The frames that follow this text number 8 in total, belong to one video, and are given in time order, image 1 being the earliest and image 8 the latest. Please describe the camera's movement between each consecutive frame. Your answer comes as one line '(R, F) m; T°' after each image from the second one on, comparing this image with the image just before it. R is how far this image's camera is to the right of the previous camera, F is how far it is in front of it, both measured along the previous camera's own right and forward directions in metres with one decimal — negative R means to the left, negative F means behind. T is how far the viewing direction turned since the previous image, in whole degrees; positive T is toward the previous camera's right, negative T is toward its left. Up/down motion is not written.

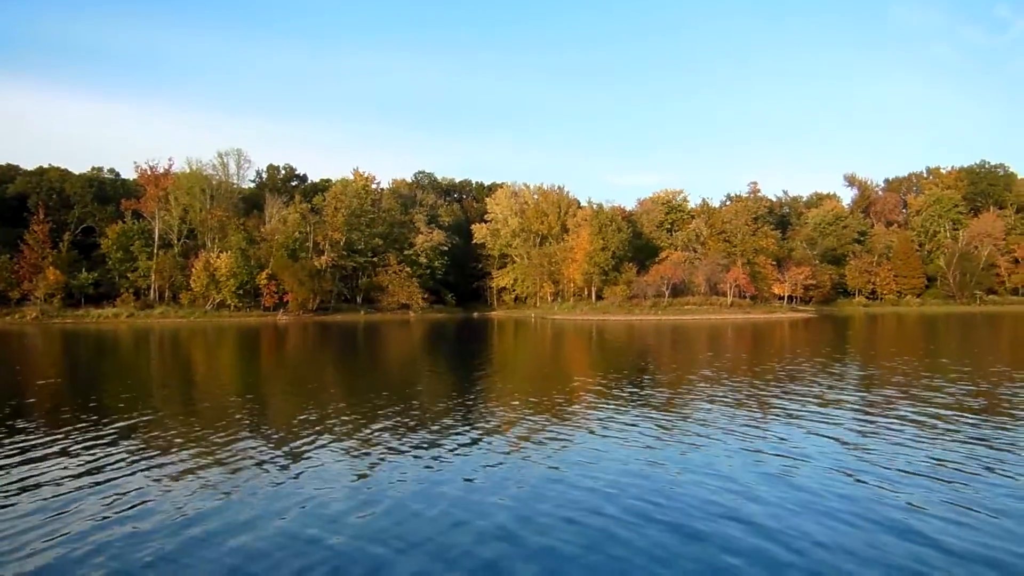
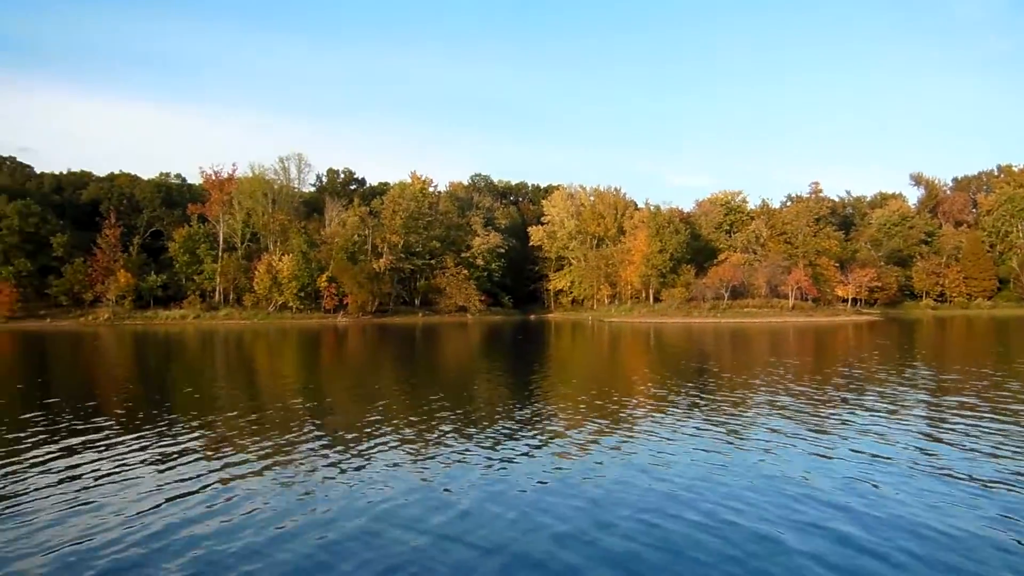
(0.0, +0.1) m; -4°
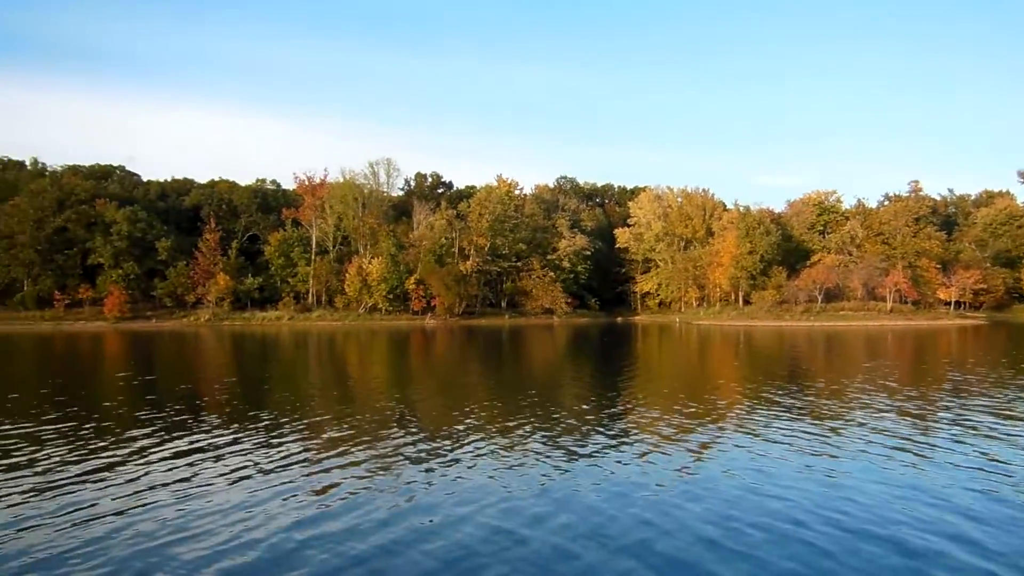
(+0.1, +0.5) m; -6°
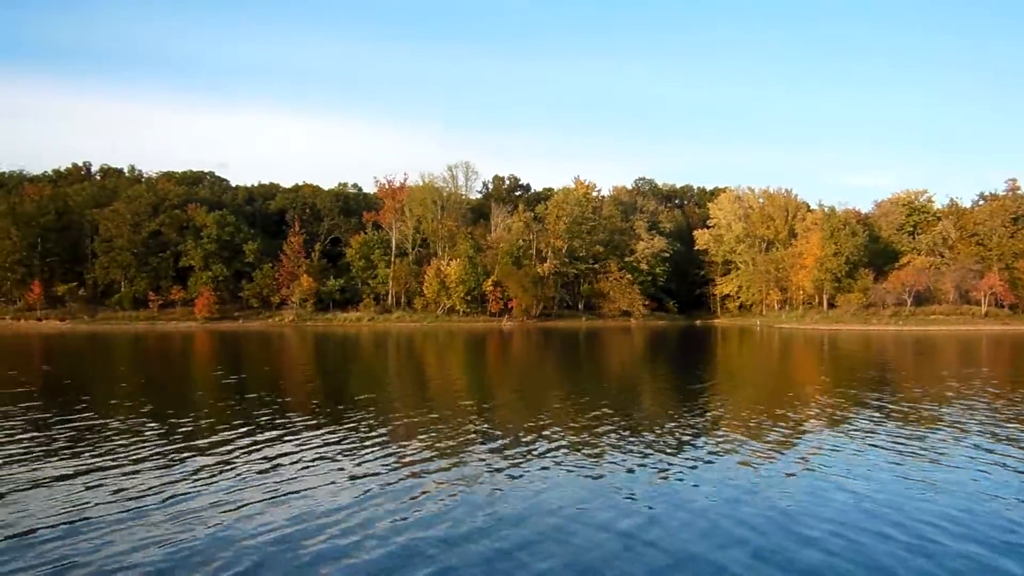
(0.0, +0.3) m; -5°
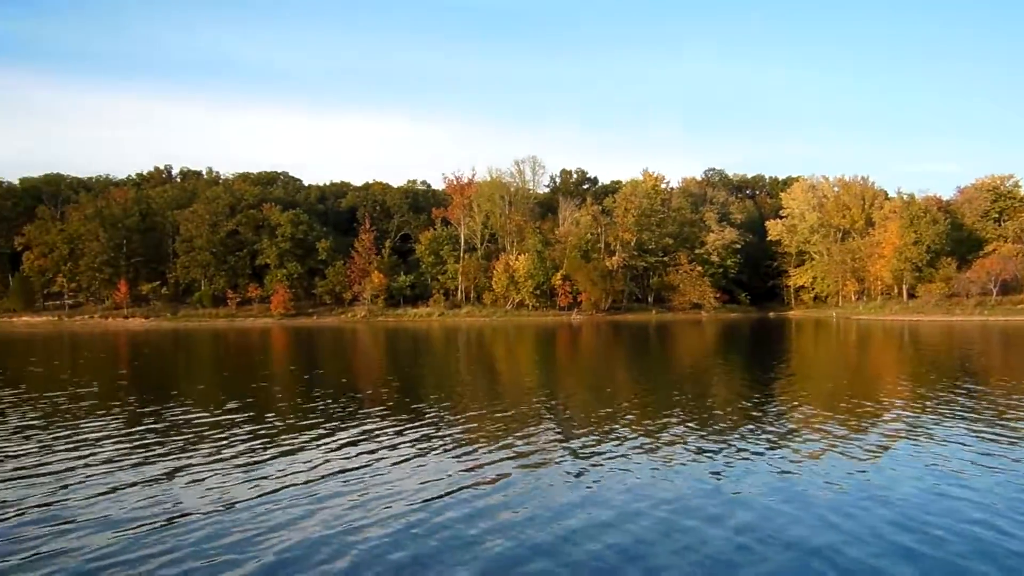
(0.0, +0.4) m; -4°
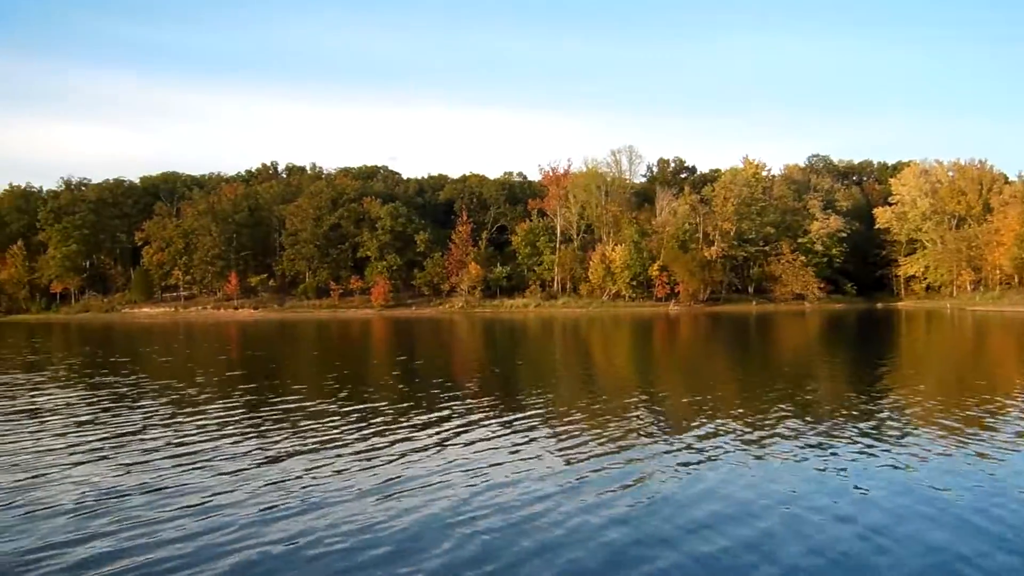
(-0.4, +0.8) m; -6°
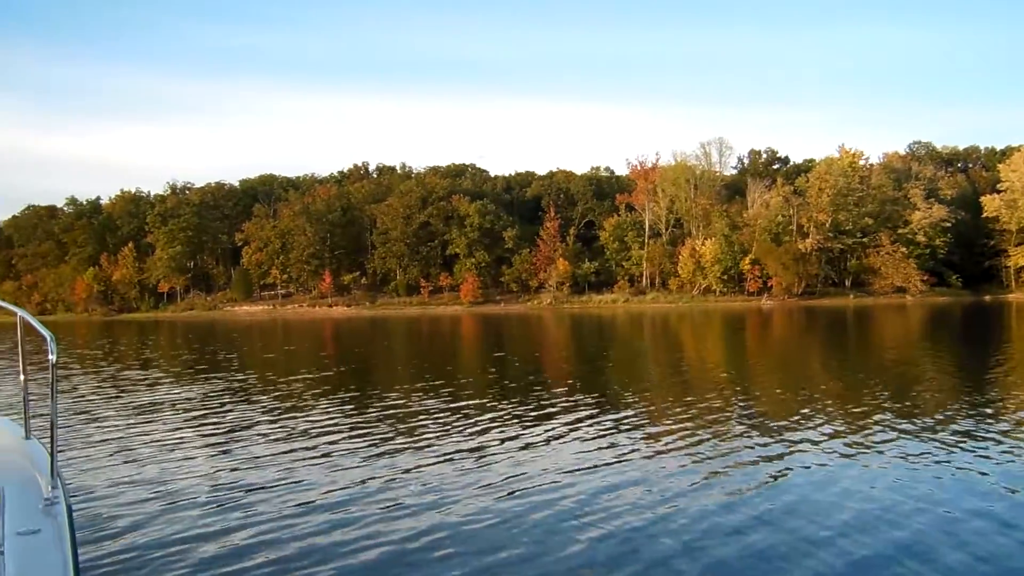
(0.0, 0.0) m; -6°
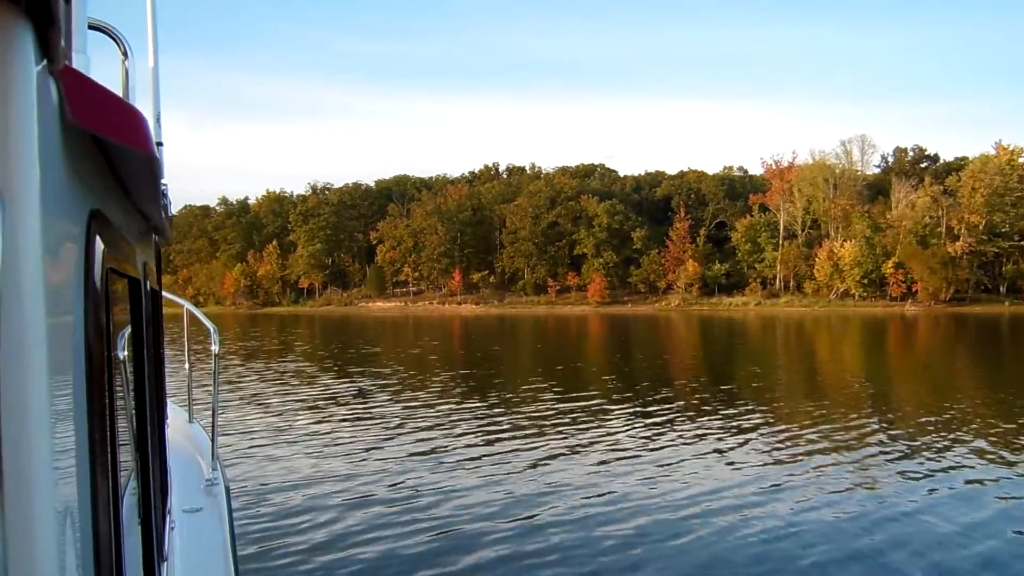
(0.0, 0.0) m; -8°
